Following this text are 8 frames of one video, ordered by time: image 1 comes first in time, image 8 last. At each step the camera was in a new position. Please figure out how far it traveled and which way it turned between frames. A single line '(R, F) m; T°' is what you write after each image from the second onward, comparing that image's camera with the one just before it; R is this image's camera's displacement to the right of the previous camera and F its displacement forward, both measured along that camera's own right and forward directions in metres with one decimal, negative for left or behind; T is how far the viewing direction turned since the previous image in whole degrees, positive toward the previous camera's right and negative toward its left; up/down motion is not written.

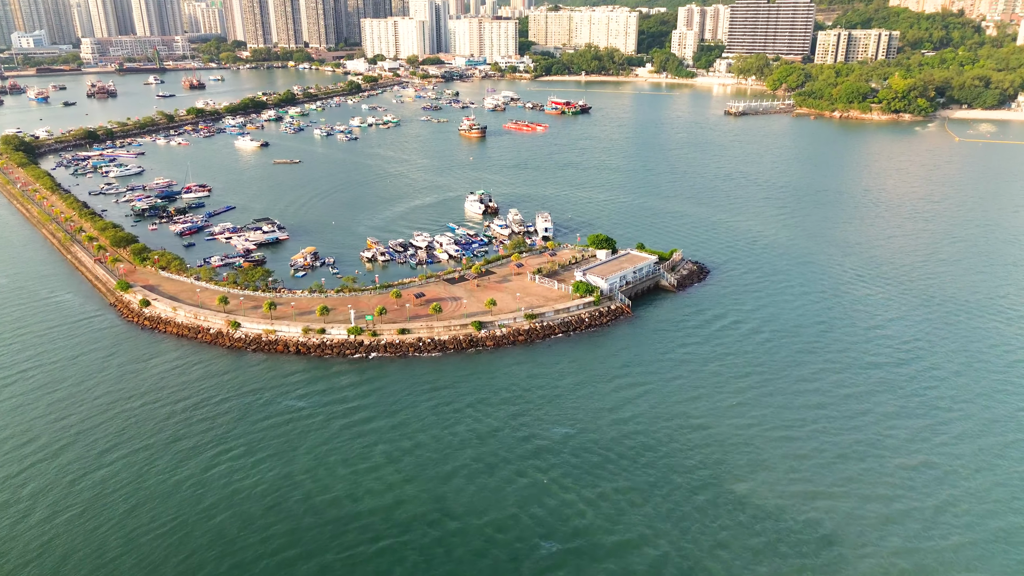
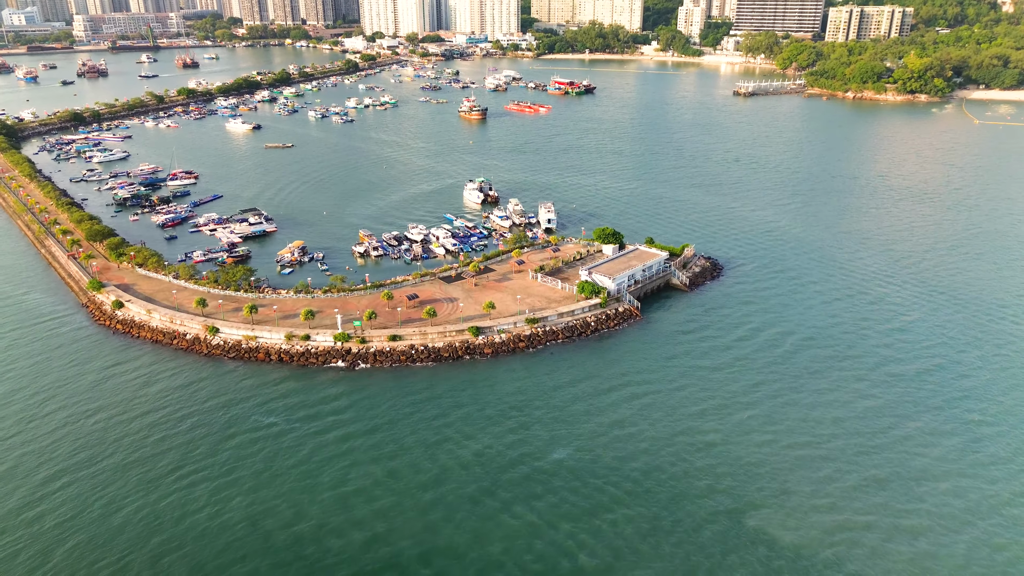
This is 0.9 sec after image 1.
(+0.2, +5.5) m; 0°
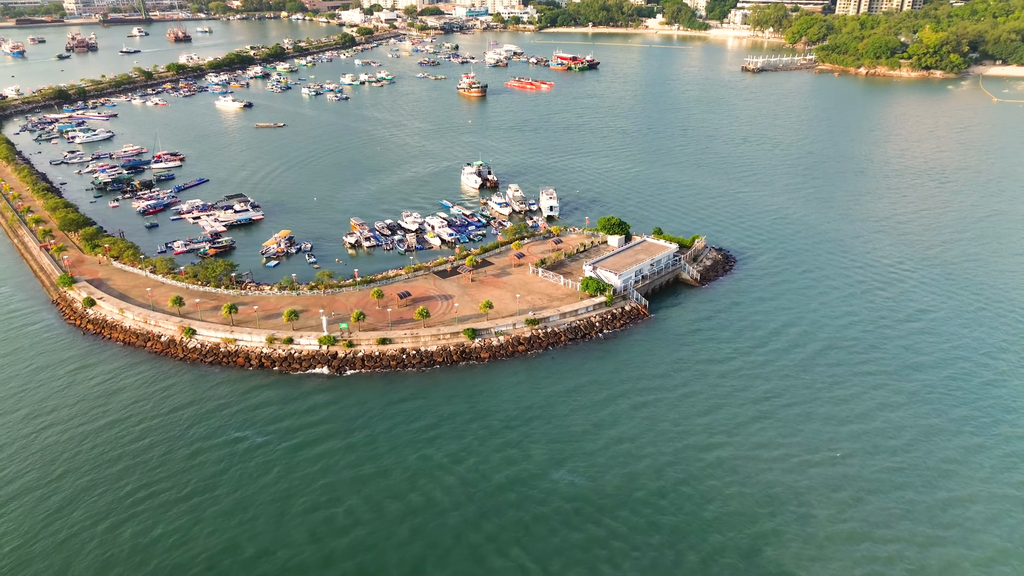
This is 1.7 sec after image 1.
(+0.2, +4.8) m; 0°
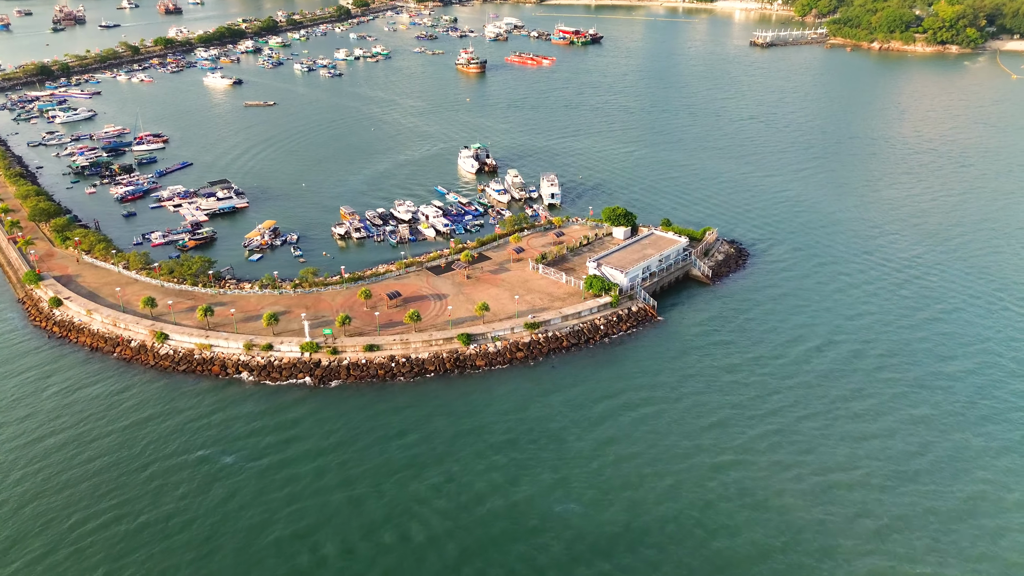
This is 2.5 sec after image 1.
(+0.2, +4.8) m; 0°
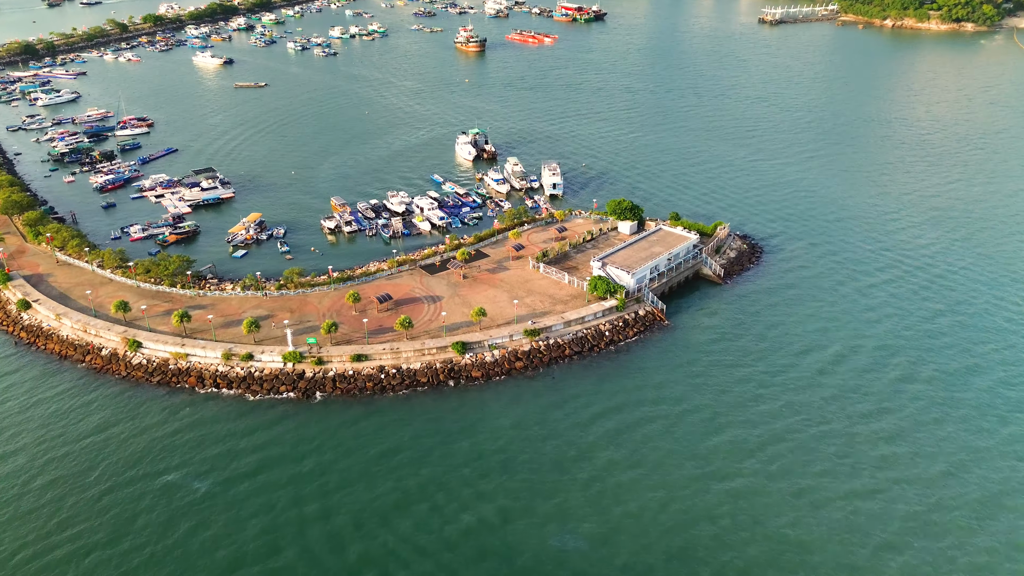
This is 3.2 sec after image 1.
(+0.2, +4.1) m; 0°
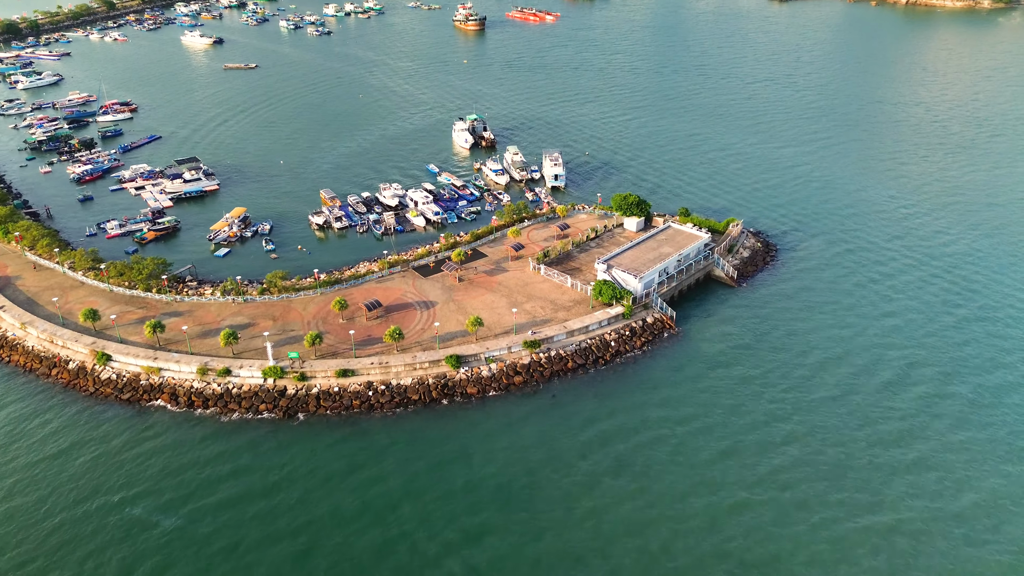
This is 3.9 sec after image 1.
(+0.2, +4.1) m; 0°
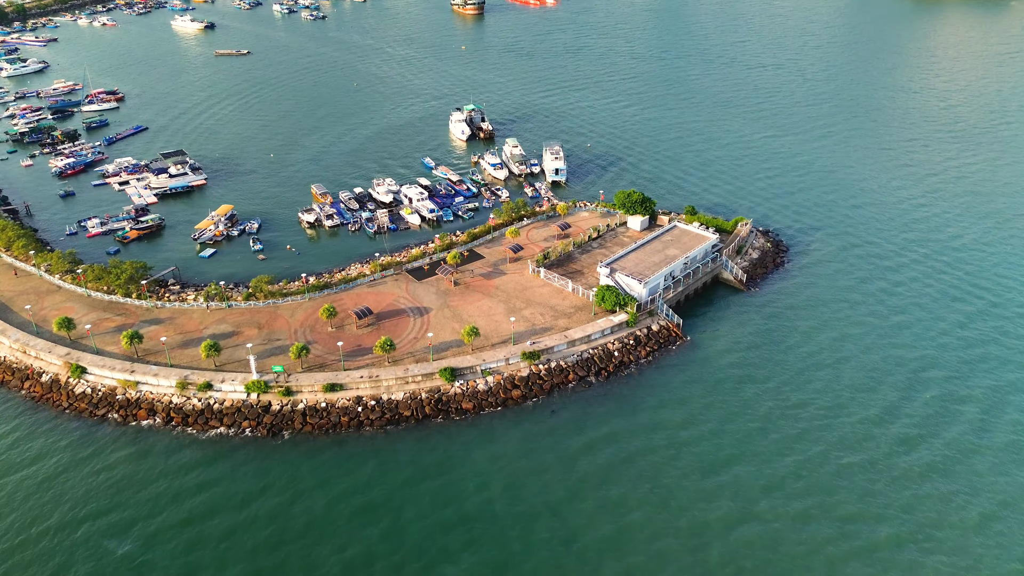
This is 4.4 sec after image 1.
(+0.1, +2.8) m; 0°
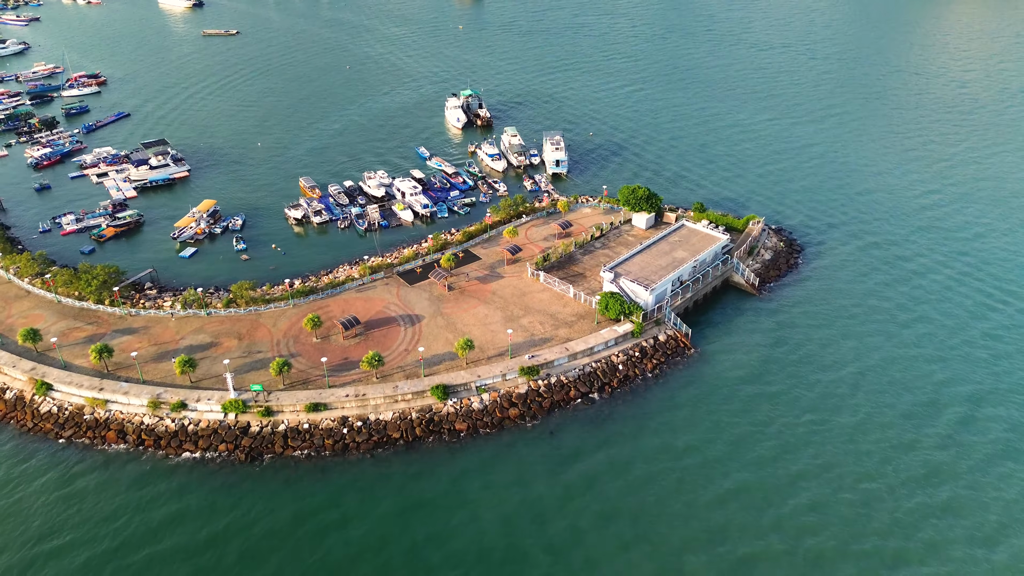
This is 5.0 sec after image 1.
(+0.2, +3.4) m; 0°
